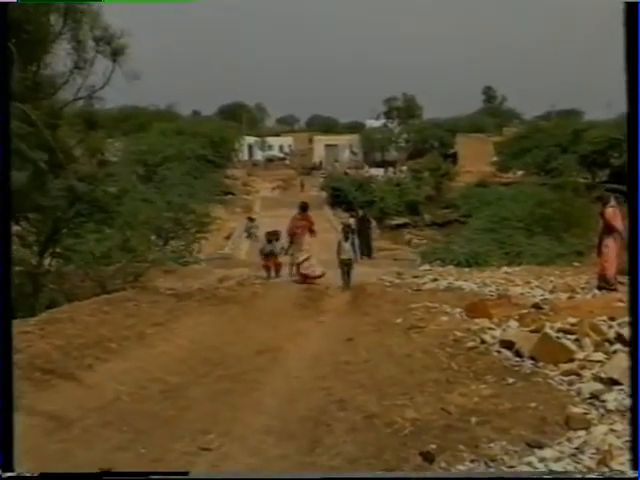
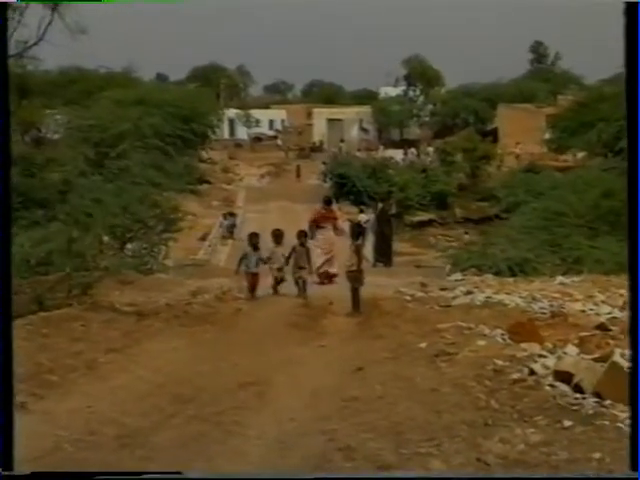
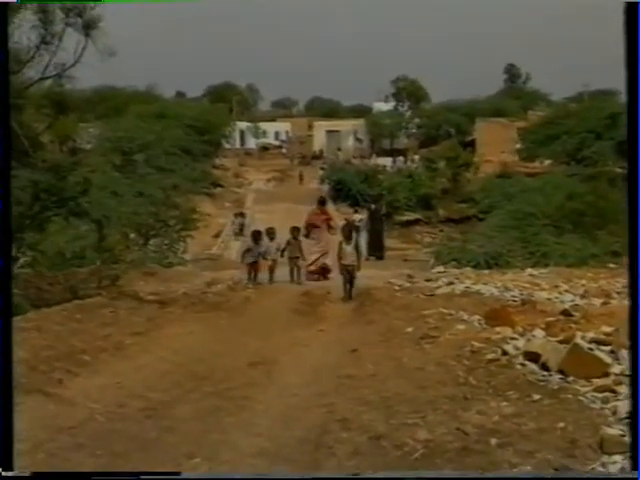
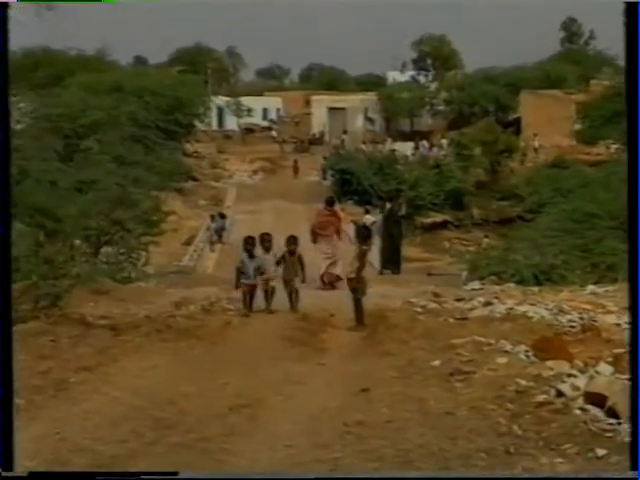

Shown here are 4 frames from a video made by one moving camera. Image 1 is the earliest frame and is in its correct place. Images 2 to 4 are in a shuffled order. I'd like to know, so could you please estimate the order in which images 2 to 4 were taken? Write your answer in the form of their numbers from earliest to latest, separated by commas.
3, 2, 4
